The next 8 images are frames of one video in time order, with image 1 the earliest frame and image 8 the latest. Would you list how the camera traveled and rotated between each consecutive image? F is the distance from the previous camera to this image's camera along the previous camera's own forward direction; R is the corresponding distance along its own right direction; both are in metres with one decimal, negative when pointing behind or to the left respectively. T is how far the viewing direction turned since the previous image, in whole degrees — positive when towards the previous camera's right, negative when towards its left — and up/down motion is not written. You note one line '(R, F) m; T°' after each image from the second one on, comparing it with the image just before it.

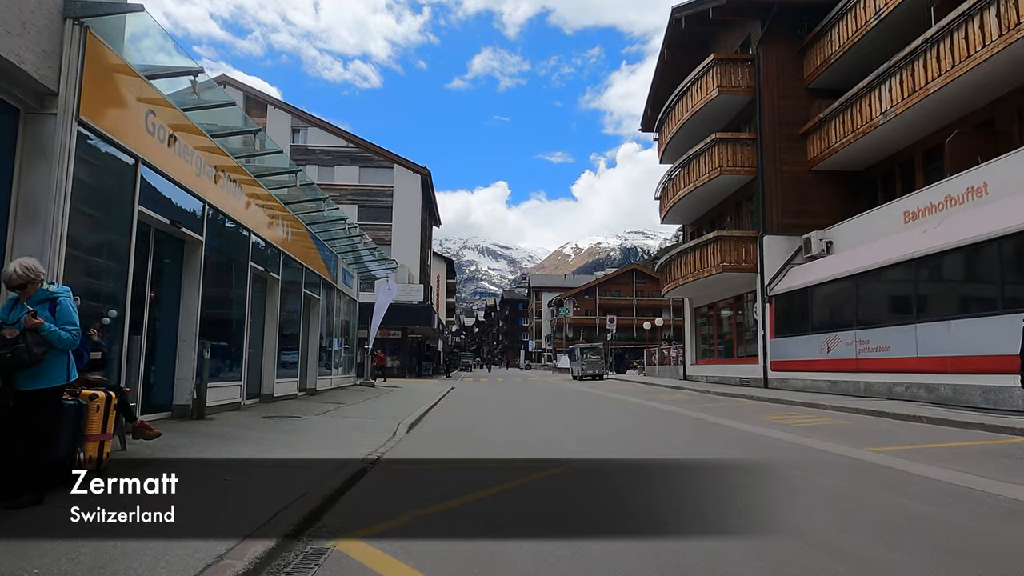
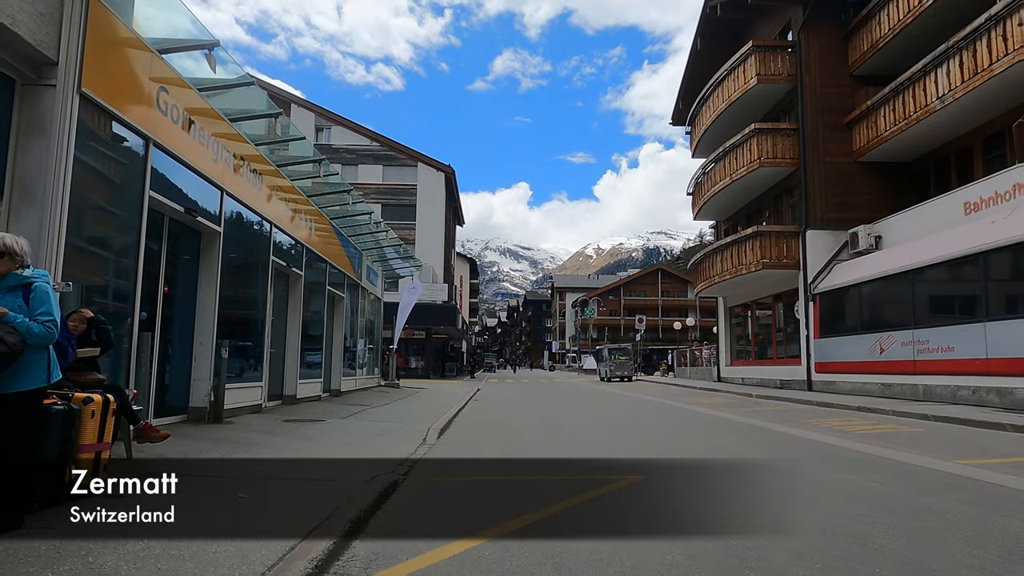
(-0.3, +0.8) m; -2°
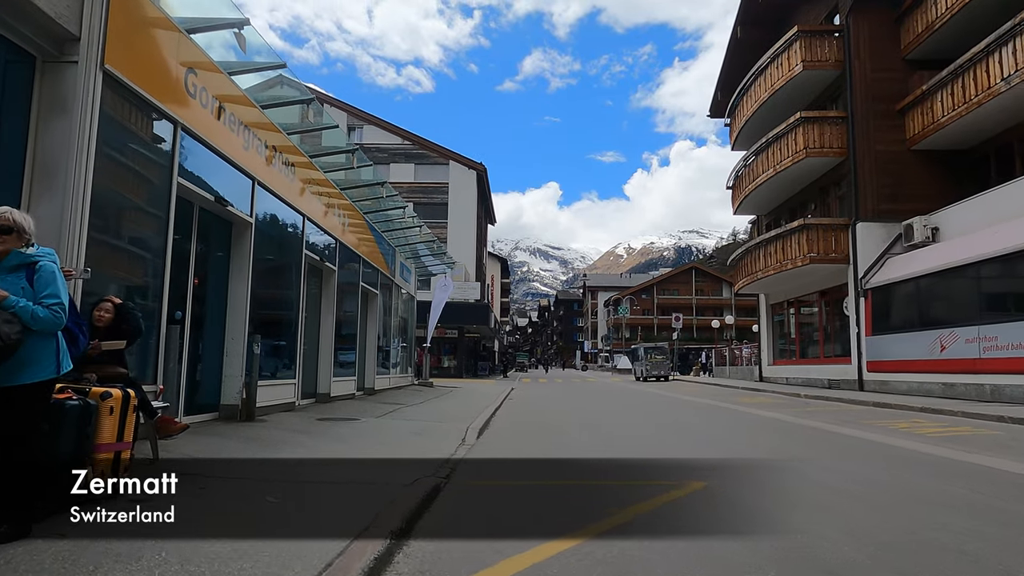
(-0.2, +0.5) m; -3°
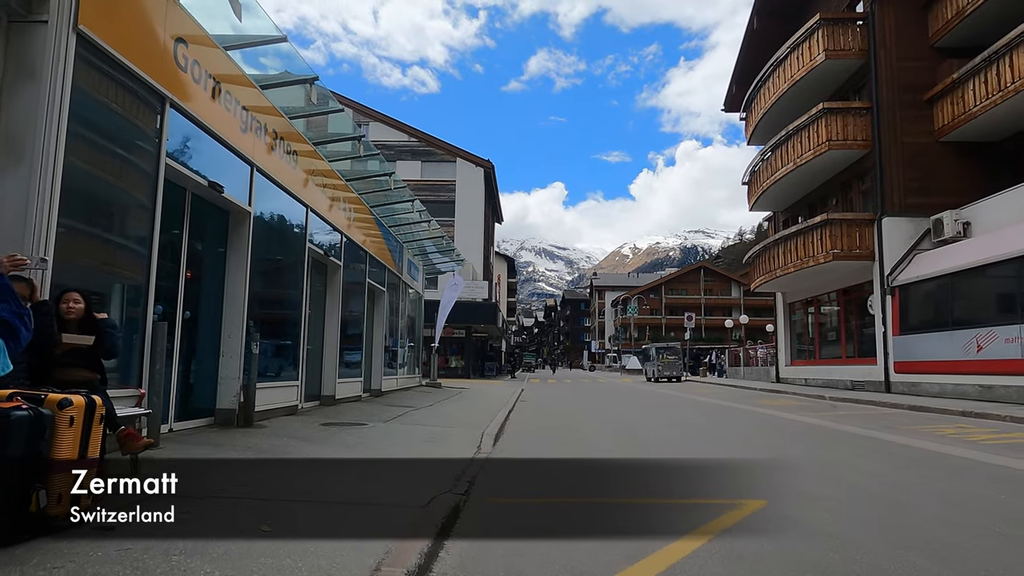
(-0.2, +0.7) m; 0°
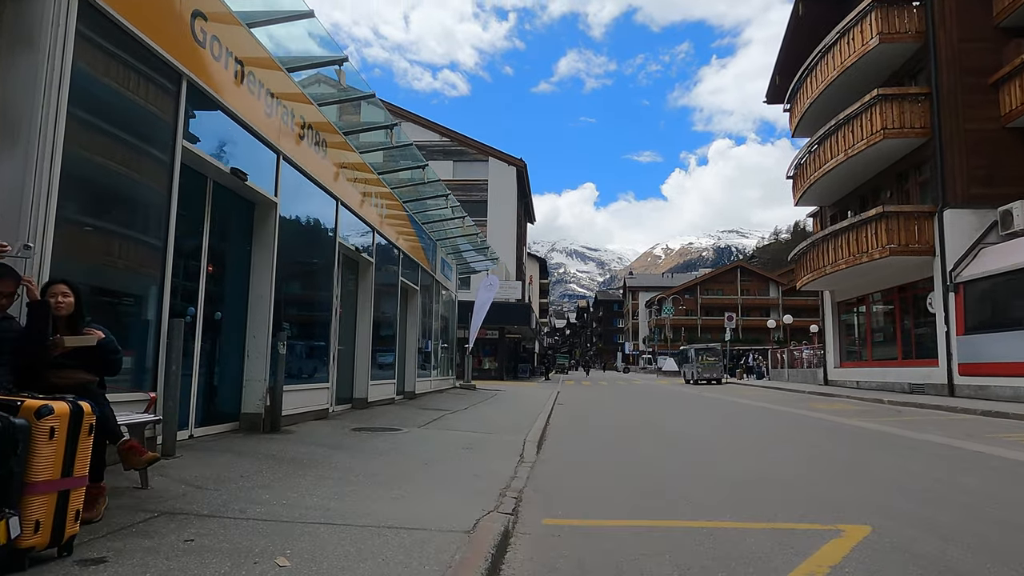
(-0.2, +0.7) m; -3°
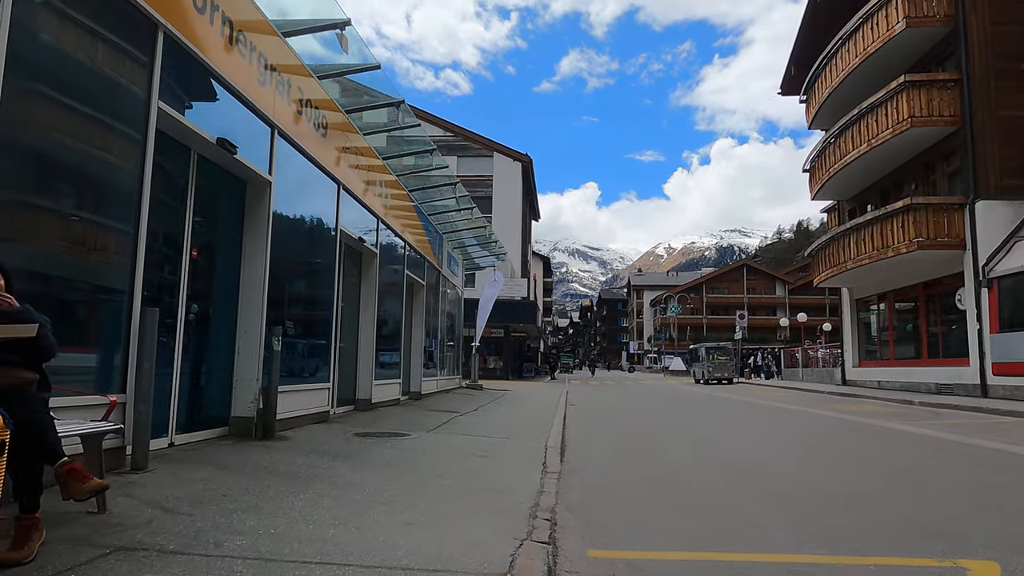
(-0.2, +0.8) m; 0°
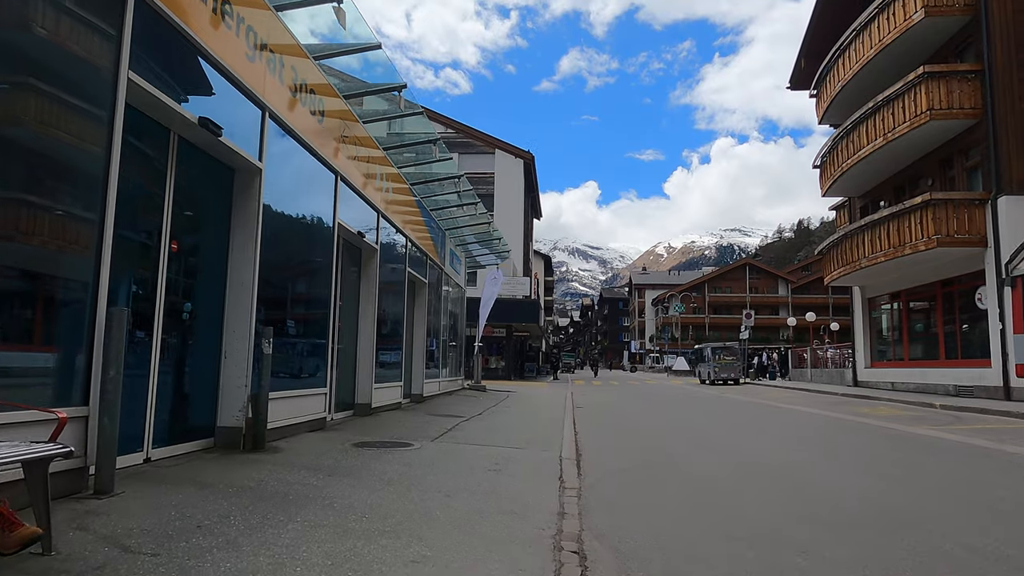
(-0.1, +0.6) m; 0°
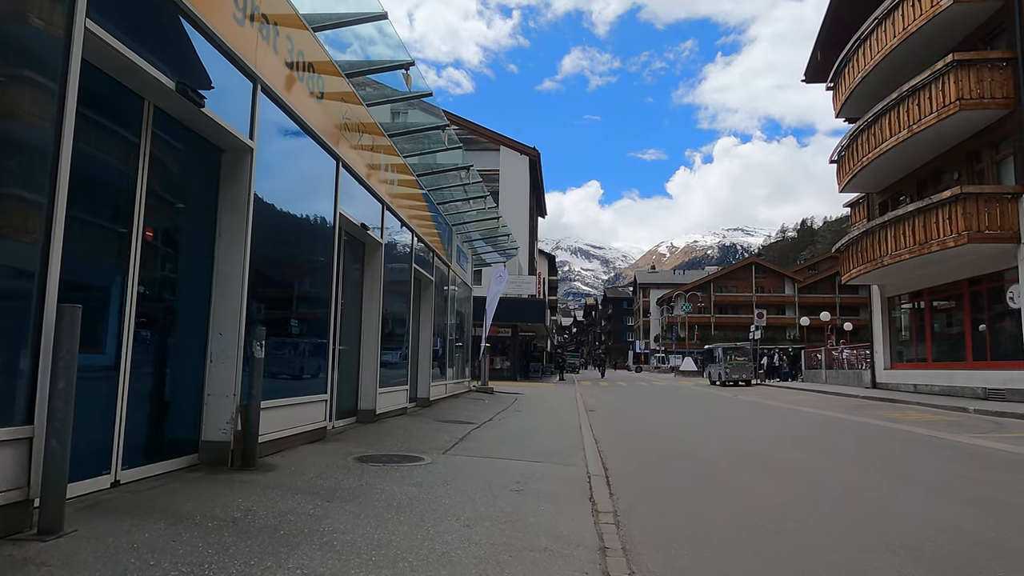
(-0.2, +0.8) m; 0°
